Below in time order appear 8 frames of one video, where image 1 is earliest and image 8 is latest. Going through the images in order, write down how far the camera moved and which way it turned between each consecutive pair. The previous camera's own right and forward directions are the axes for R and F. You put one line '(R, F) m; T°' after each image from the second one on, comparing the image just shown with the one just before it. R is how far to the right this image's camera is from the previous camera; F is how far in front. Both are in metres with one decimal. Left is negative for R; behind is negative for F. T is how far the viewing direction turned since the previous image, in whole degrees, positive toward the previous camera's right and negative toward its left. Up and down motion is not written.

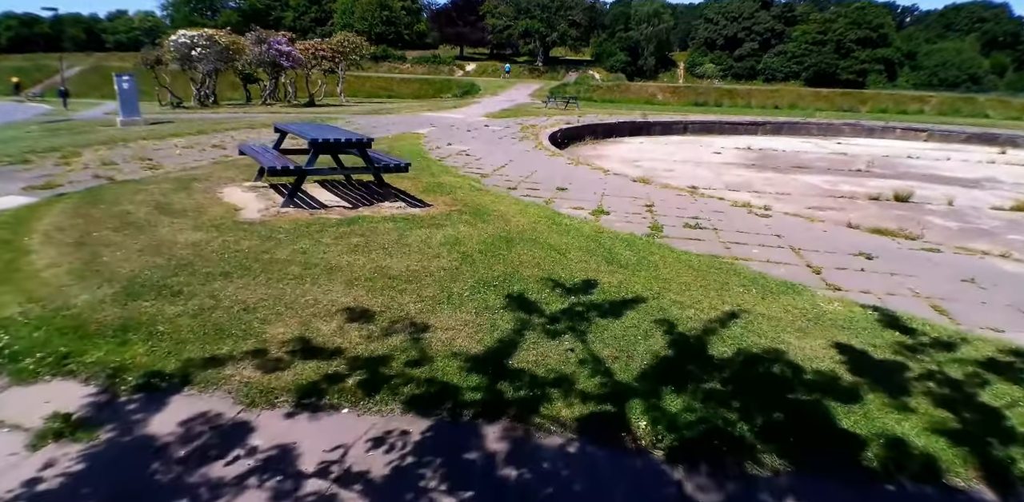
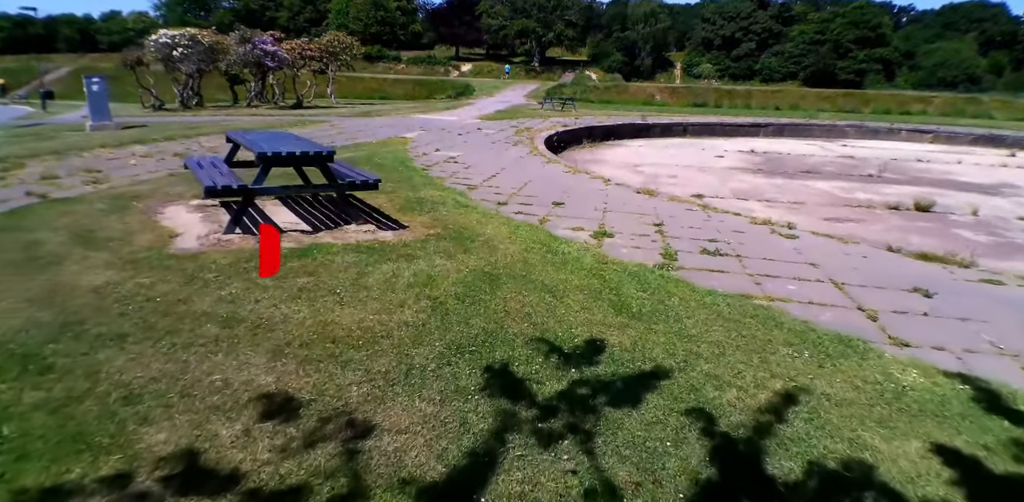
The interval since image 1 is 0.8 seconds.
(+0.1, +0.9) m; 0°
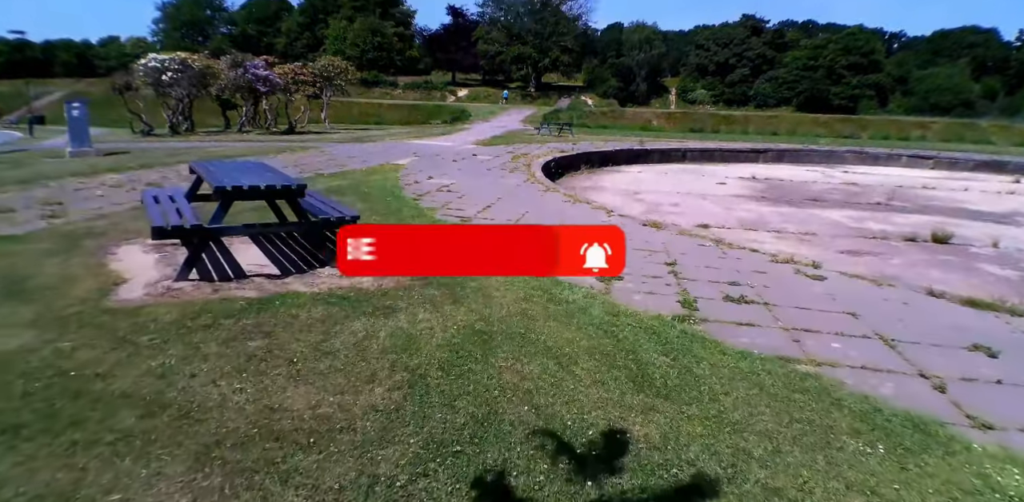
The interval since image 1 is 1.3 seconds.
(0.0, +0.6) m; 0°
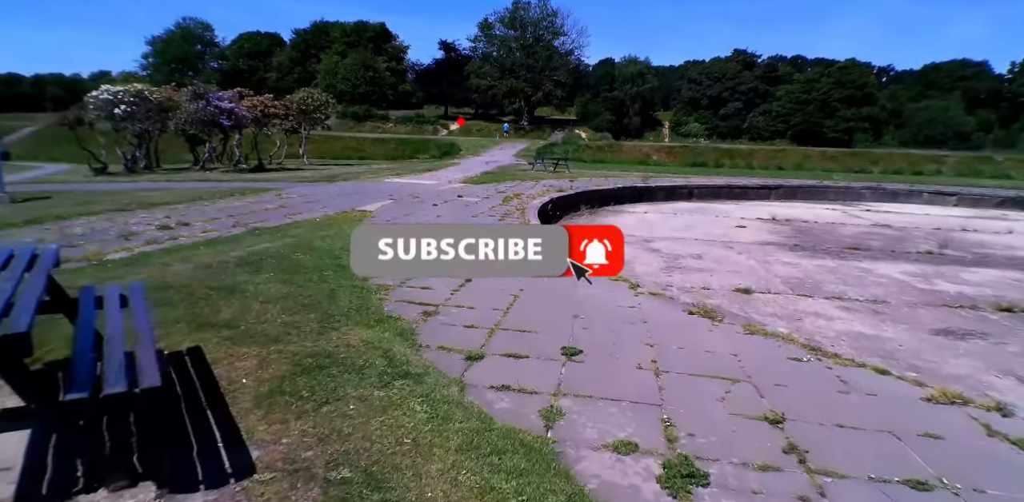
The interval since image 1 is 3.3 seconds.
(+0.1, +2.3) m; +1°
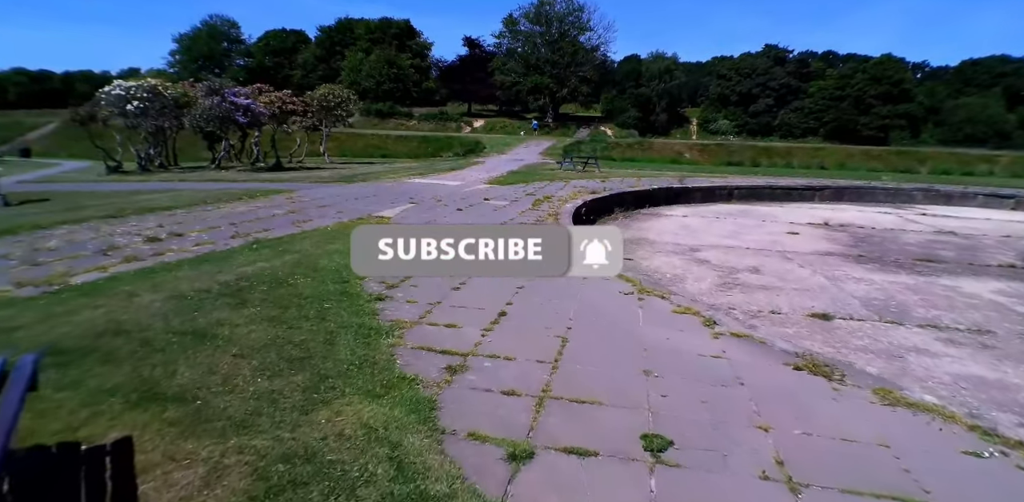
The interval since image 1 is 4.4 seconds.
(-0.2, +1.2) m; -2°
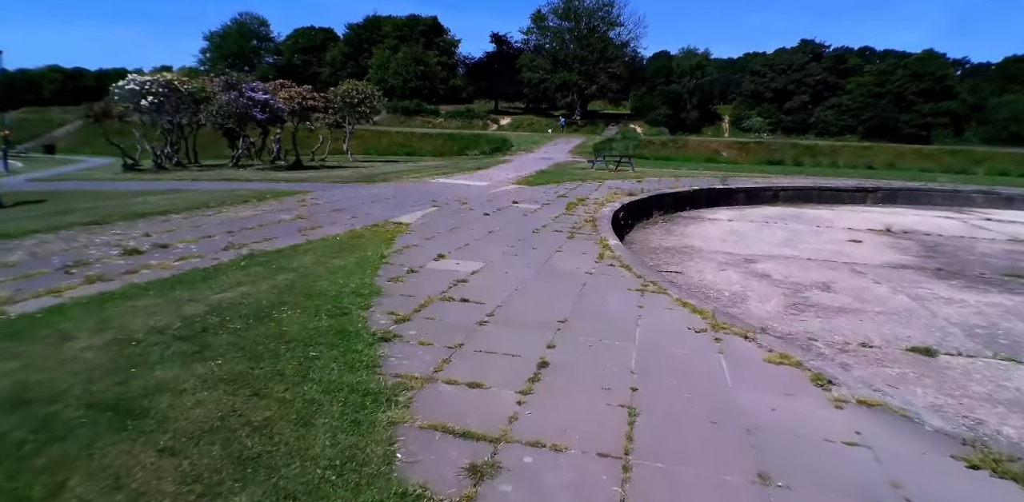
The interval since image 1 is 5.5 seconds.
(-0.1, +1.2) m; -2°
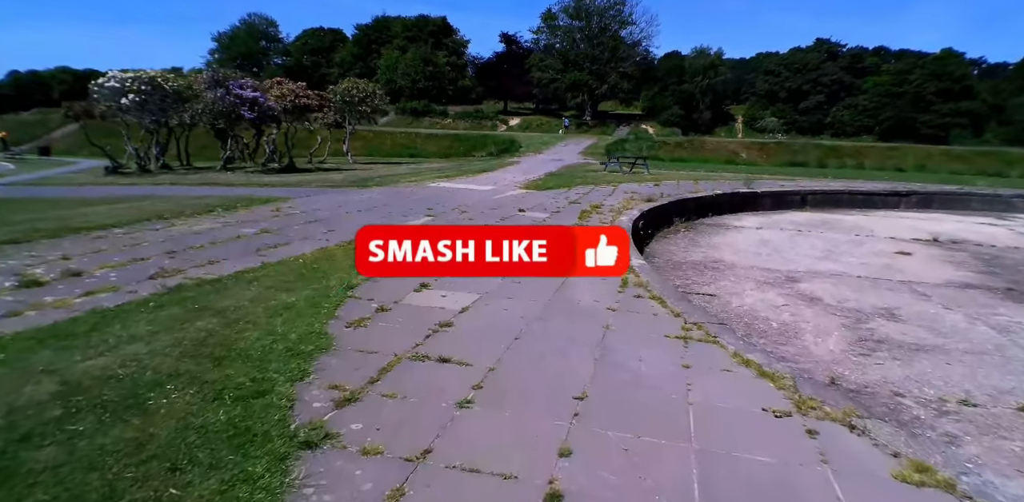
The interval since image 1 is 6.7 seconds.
(+0.1, +1.4) m; -1°
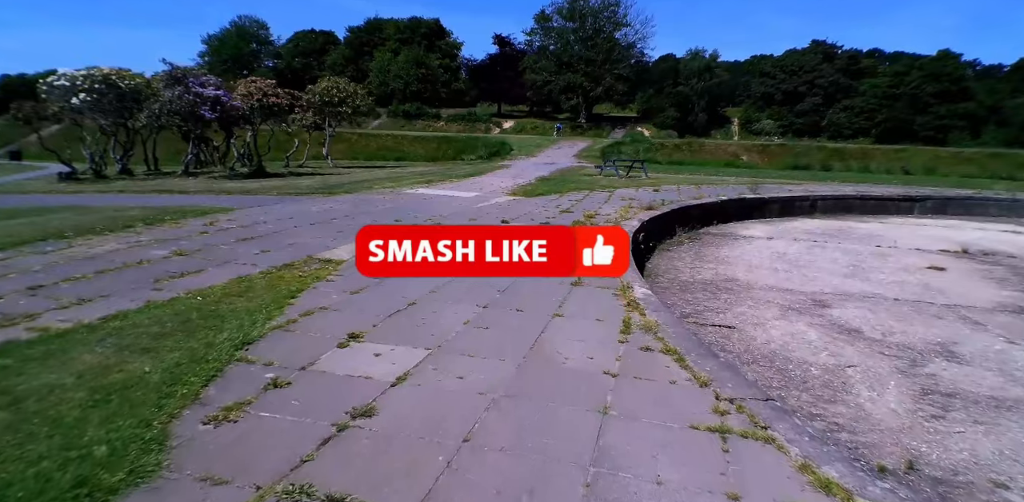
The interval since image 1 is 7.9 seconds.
(+0.2, +1.4) m; 0°
